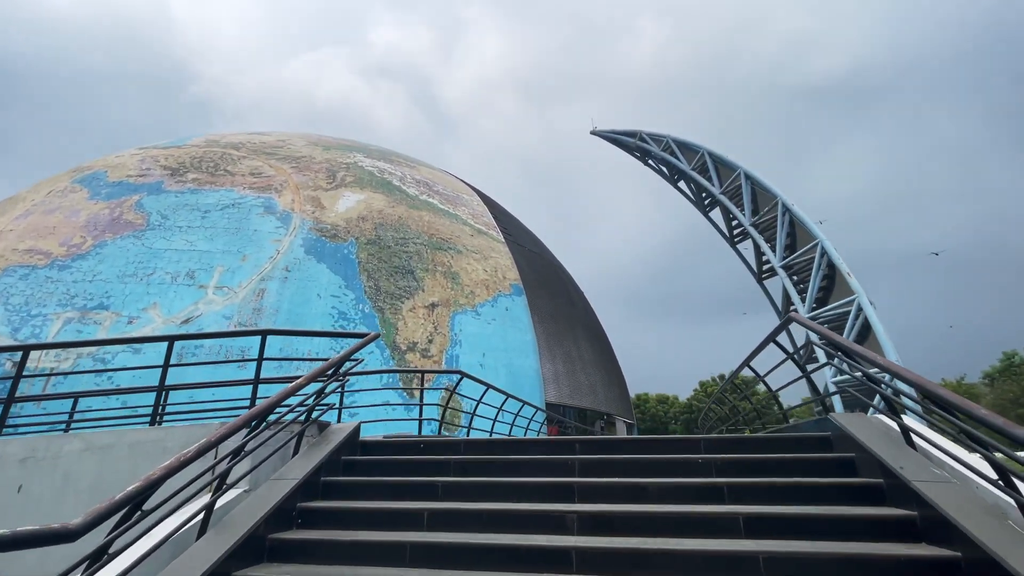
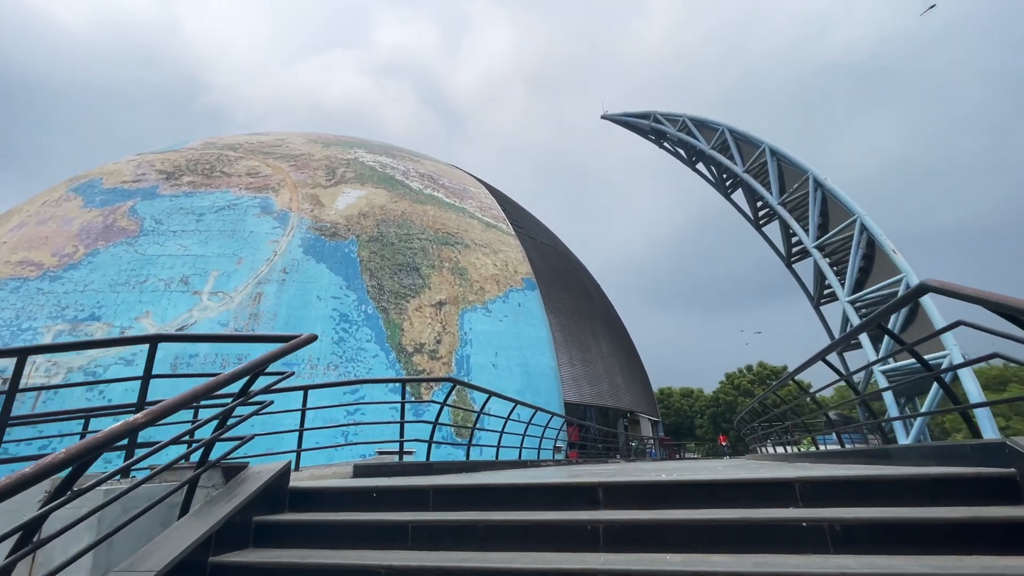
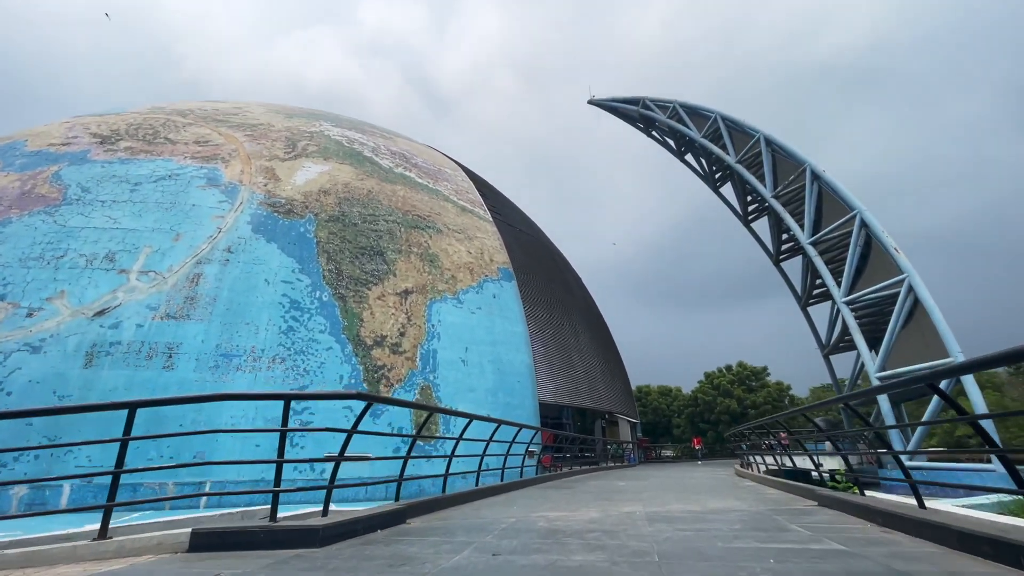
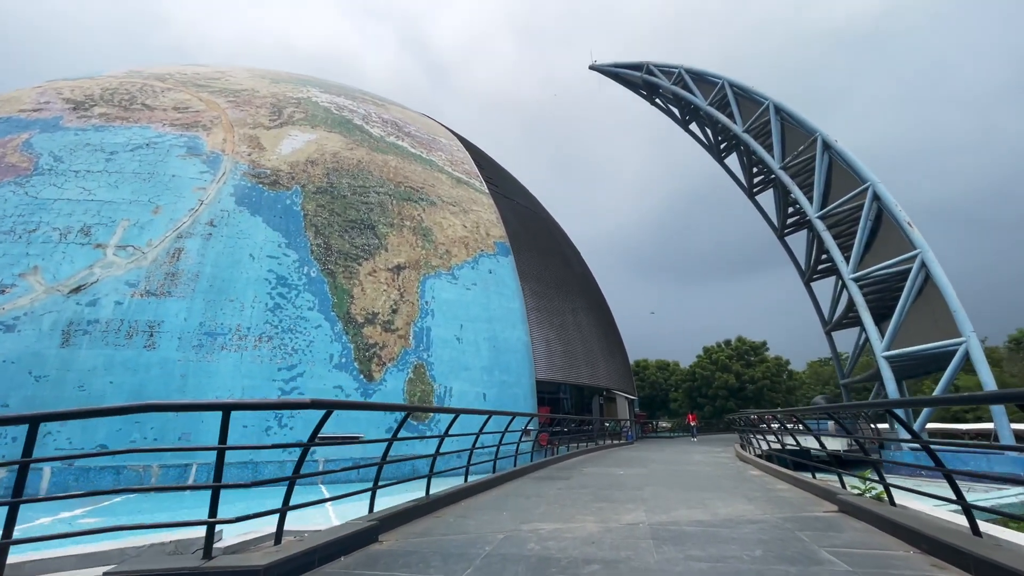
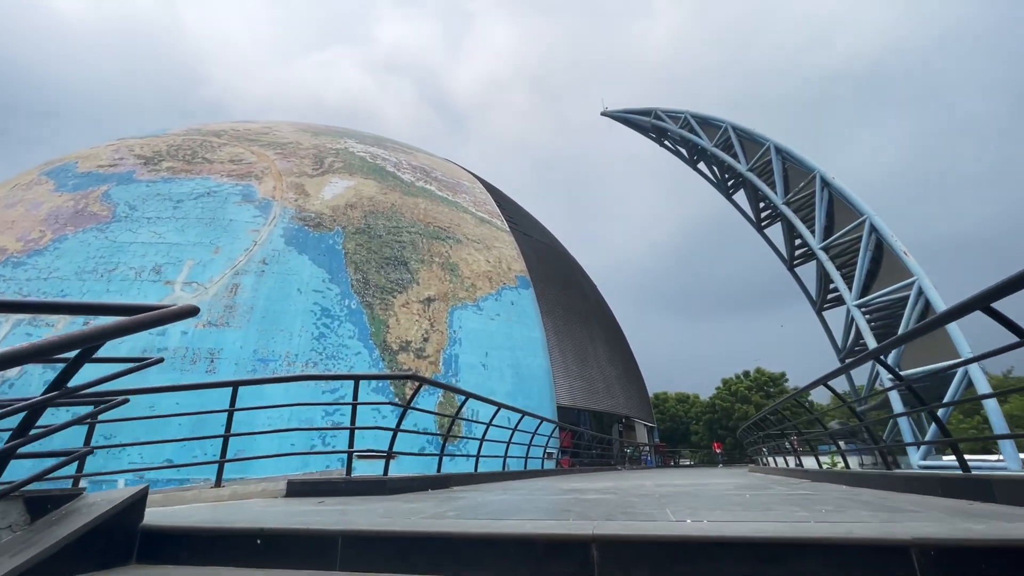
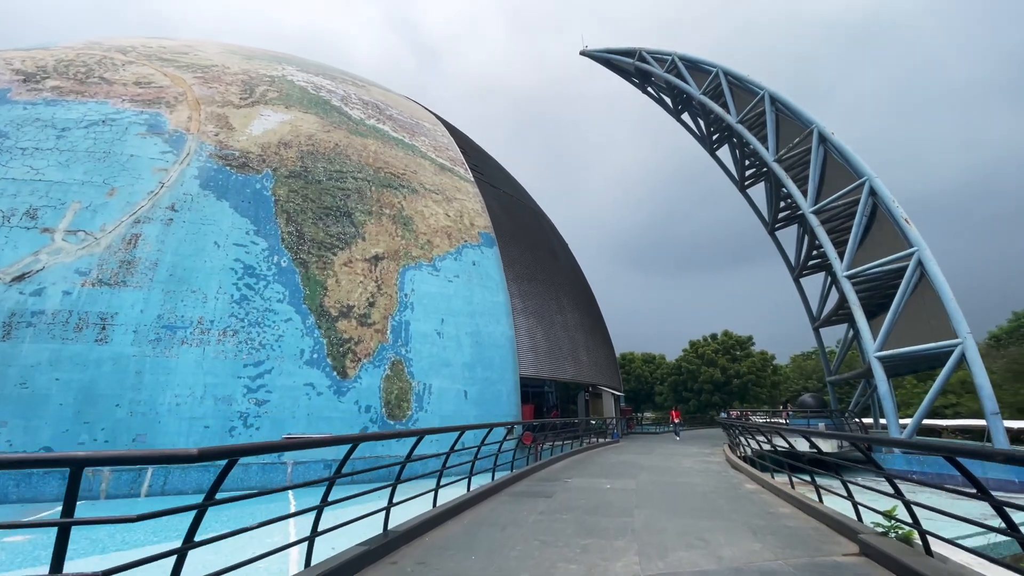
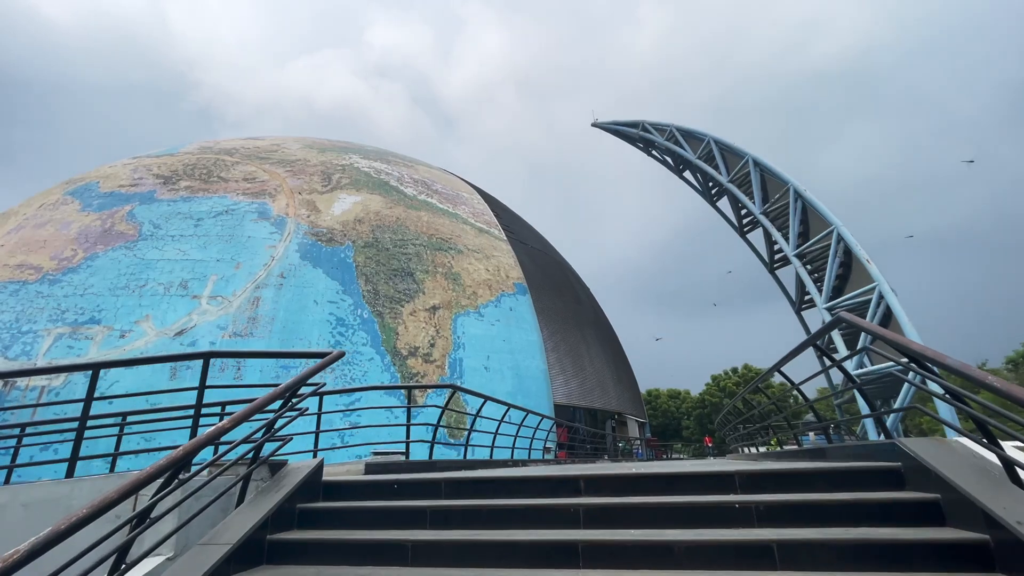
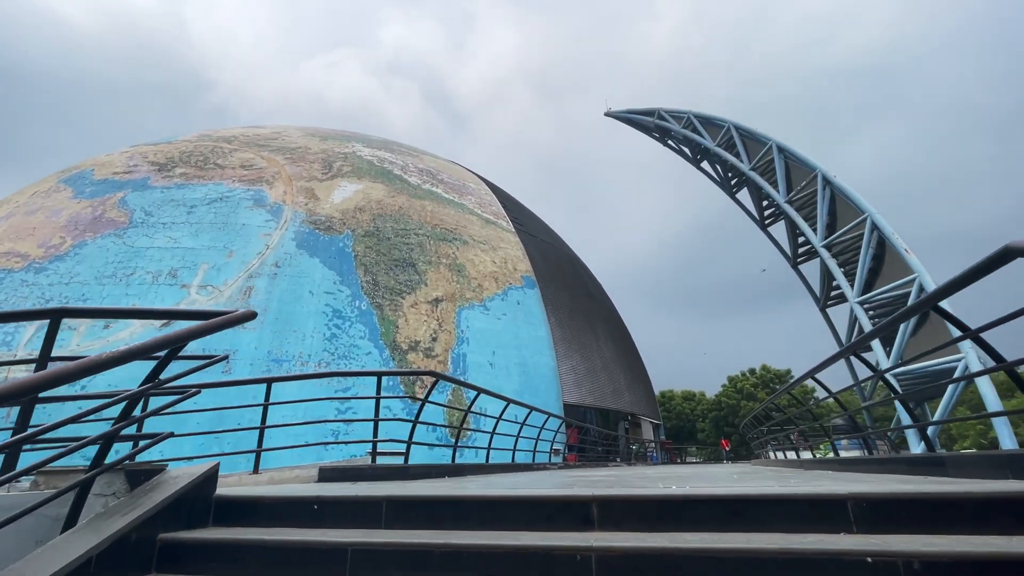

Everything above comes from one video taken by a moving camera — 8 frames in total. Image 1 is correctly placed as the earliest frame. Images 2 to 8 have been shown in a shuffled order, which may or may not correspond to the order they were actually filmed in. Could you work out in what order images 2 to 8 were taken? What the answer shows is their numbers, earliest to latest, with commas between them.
7, 2, 8, 5, 3, 4, 6
